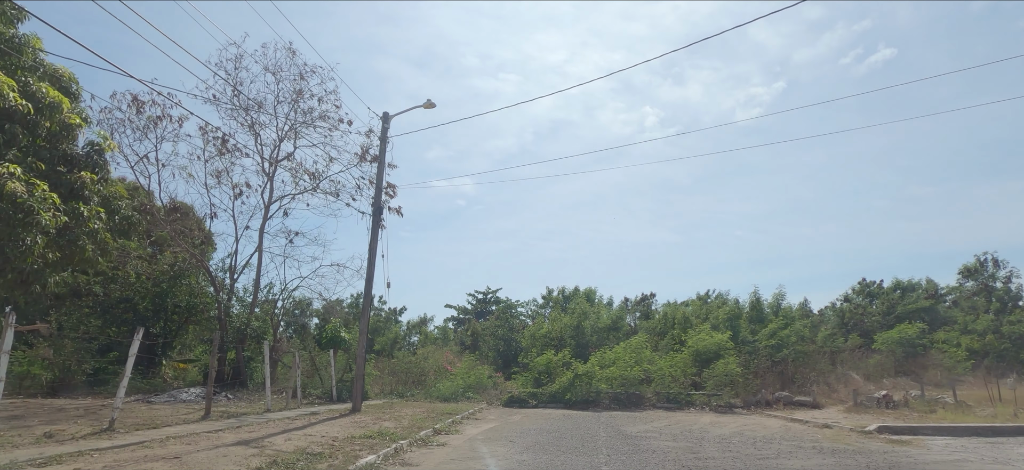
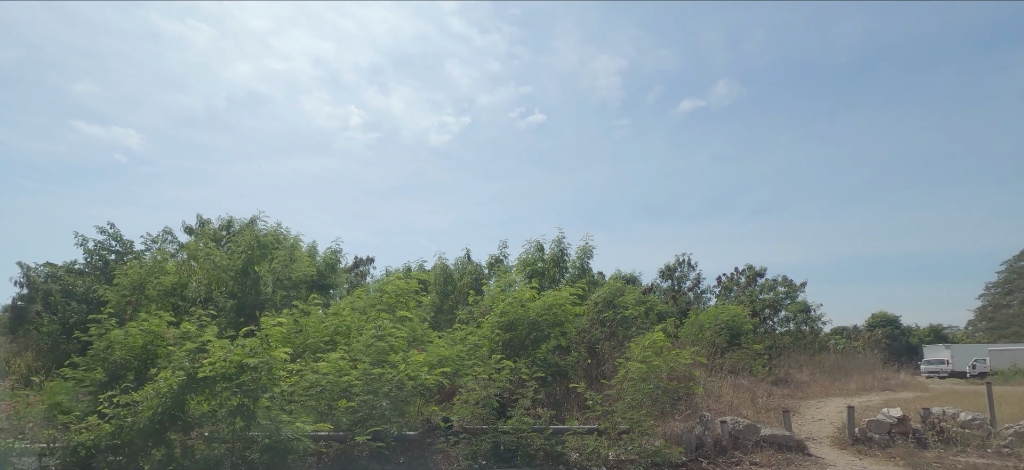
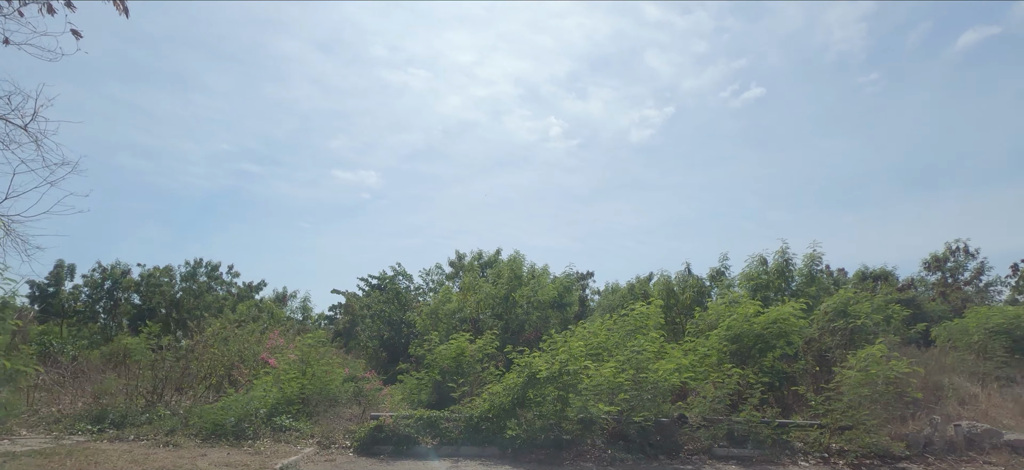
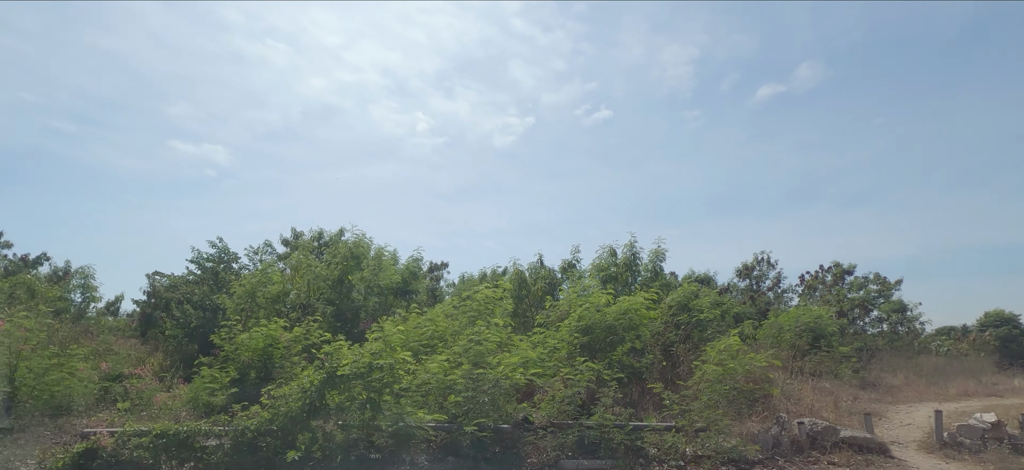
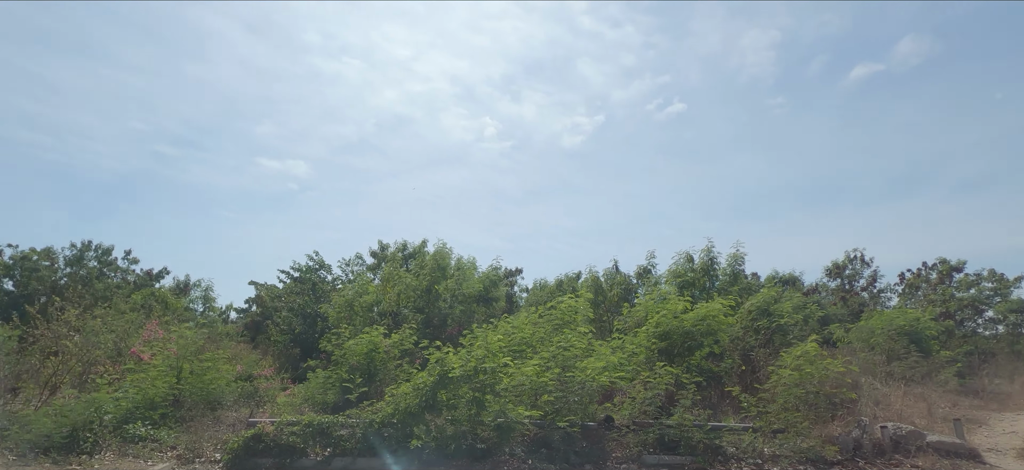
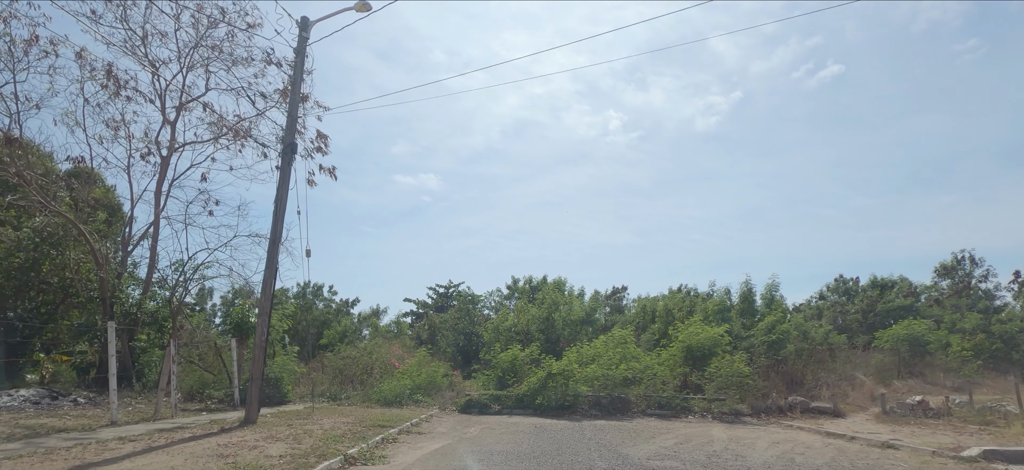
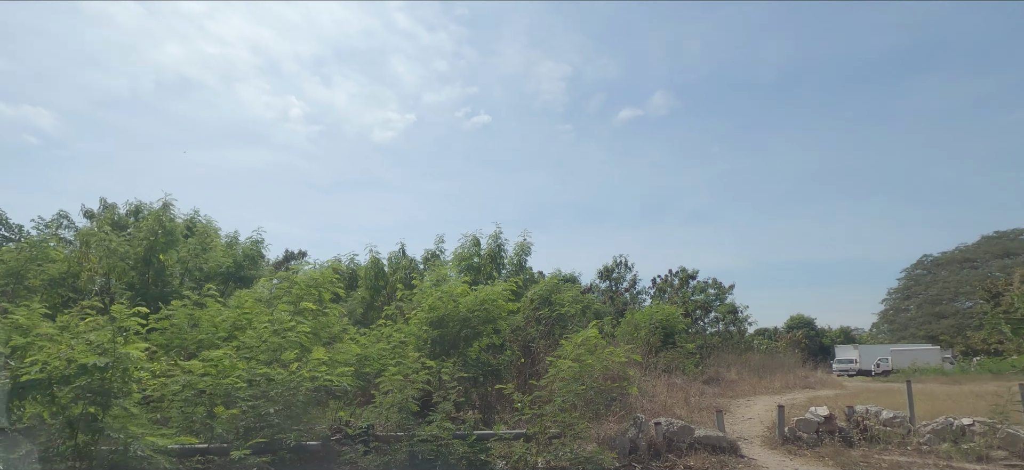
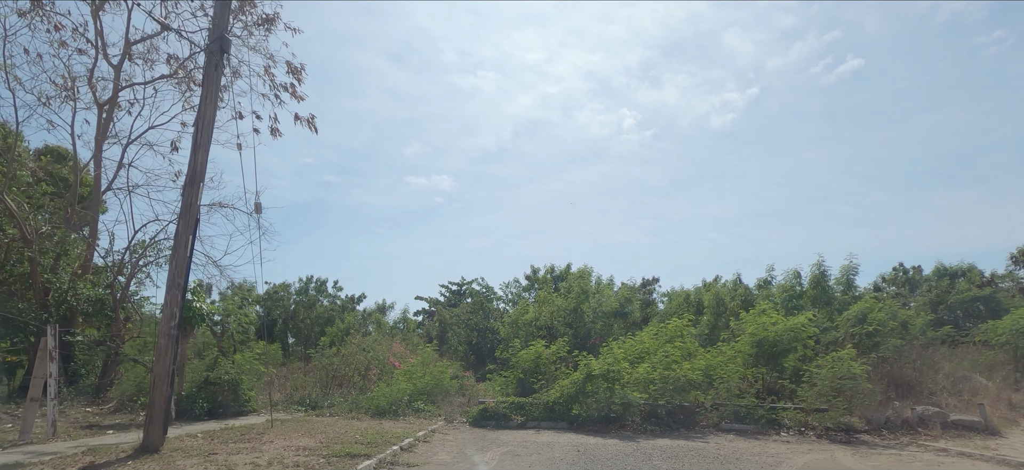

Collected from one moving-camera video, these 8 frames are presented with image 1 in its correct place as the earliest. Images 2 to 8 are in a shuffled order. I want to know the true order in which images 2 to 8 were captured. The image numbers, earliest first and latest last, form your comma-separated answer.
6, 8, 3, 5, 4, 2, 7
